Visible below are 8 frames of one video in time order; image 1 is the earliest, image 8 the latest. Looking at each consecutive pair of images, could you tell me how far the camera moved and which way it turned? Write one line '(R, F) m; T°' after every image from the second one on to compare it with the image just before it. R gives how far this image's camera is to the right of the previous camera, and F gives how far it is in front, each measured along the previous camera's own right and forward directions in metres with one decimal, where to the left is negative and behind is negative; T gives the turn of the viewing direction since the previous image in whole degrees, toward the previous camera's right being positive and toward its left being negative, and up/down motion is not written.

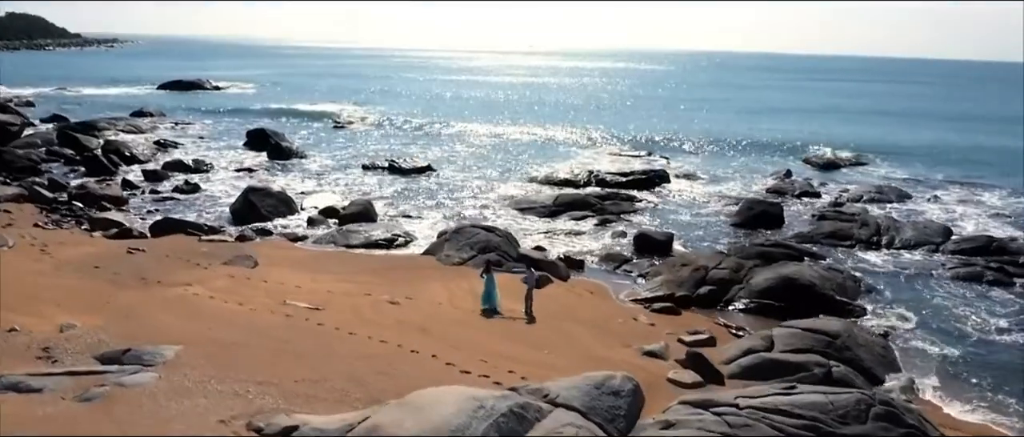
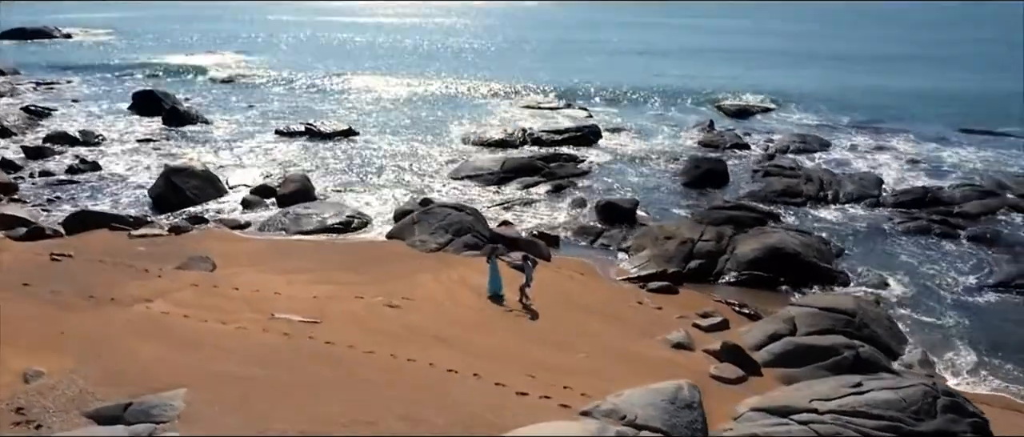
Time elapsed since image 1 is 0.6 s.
(-2.6, +1.4) m; +9°
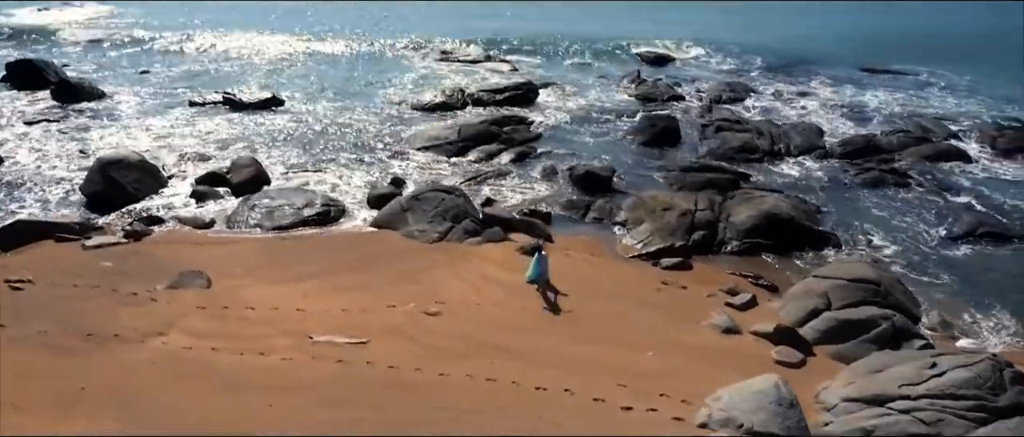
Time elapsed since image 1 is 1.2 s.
(-3.1, +1.0) m; +10°
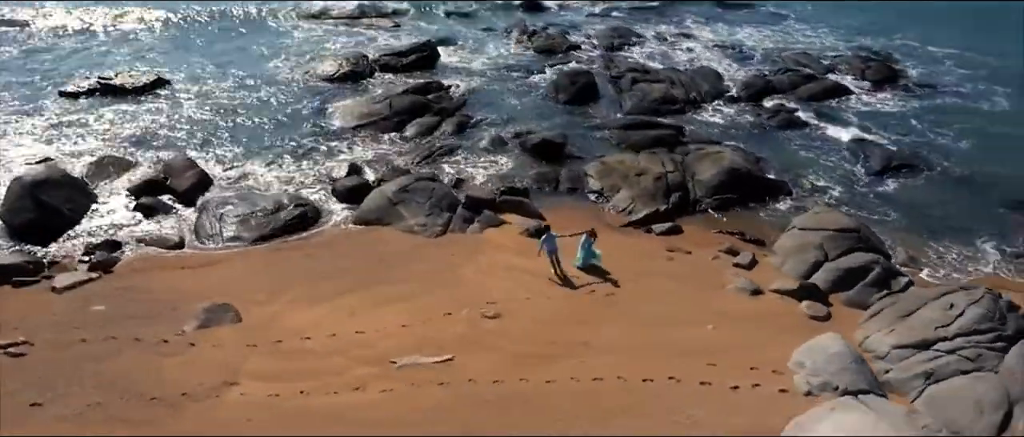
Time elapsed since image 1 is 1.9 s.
(-4.1, +0.4) m; +13°
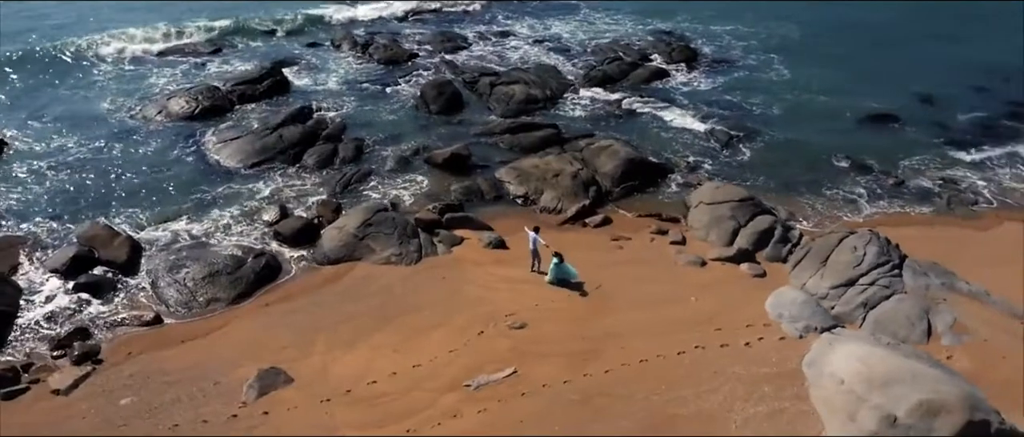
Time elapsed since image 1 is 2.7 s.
(-4.9, -0.8) m; +18°
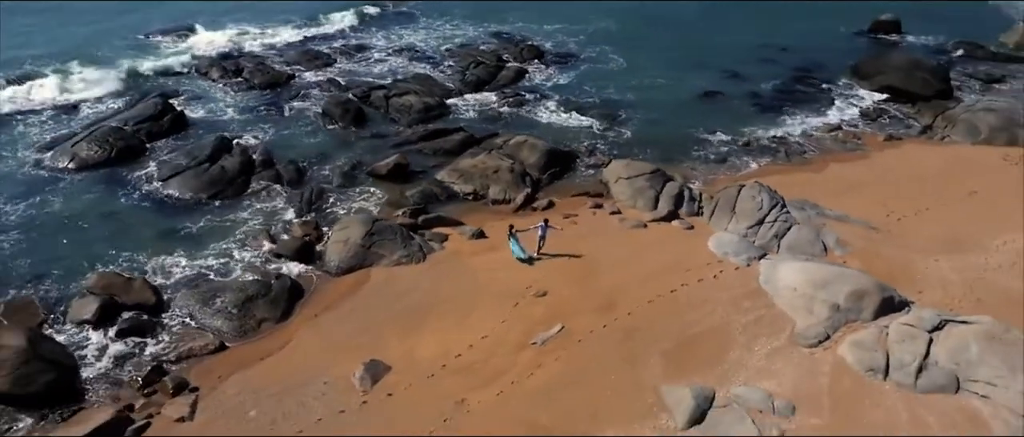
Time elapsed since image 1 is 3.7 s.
(-5.7, -2.7) m; +16°
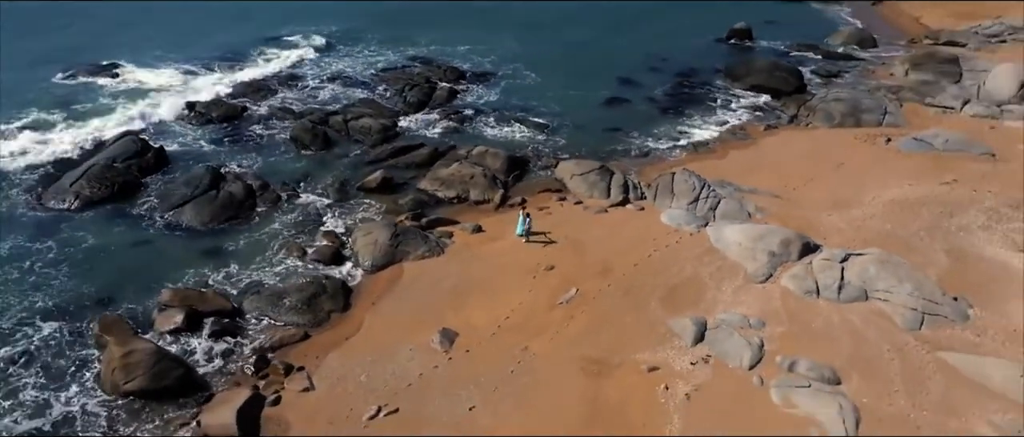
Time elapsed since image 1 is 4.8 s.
(-4.7, -4.4) m; +10°
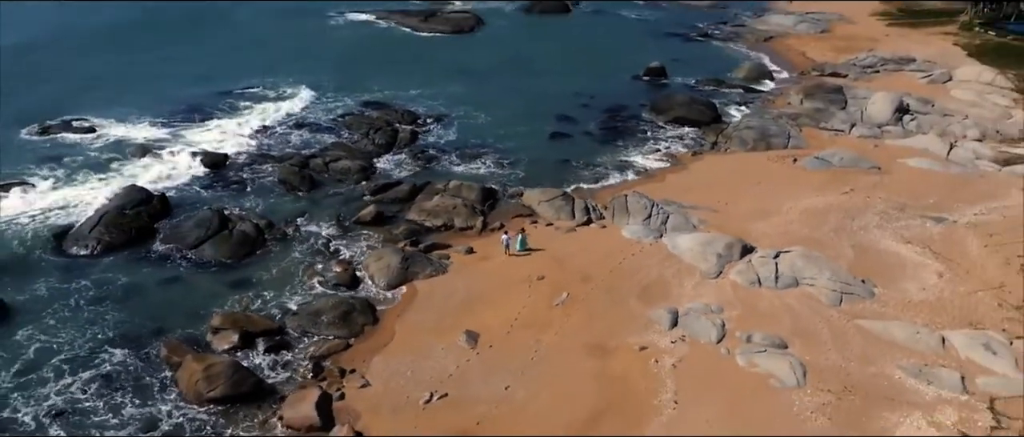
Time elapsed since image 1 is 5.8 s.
(-3.2, -4.4) m; +7°
